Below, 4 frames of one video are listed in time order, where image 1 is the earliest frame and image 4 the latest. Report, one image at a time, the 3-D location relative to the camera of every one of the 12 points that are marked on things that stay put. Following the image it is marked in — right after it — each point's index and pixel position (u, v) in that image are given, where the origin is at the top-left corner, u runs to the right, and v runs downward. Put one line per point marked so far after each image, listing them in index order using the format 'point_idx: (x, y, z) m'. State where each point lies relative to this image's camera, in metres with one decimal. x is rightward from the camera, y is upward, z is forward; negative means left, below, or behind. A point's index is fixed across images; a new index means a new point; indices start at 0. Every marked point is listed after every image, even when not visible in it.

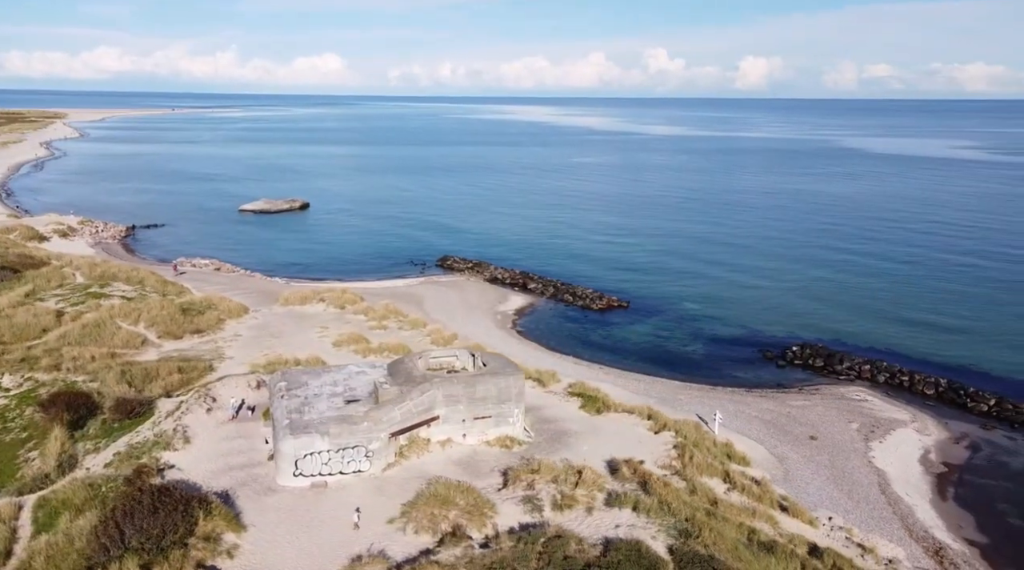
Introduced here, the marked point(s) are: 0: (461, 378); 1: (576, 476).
0: (-0.8, -1.5, +15.6) m
1: (+1.0, -2.7, +13.1) m
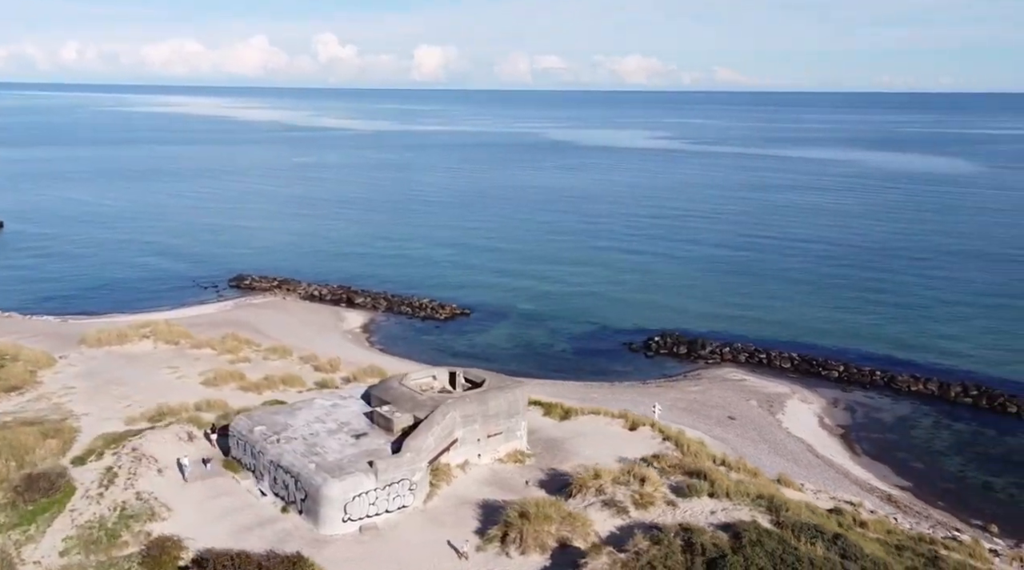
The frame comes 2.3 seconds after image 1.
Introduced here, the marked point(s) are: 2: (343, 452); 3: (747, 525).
0: (-0.6, -1.9, +15.9) m
1: (+1.8, -2.9, +14.0) m
2: (-2.7, -2.7, +14.8) m
3: (+2.9, -3.0, +11.5) m
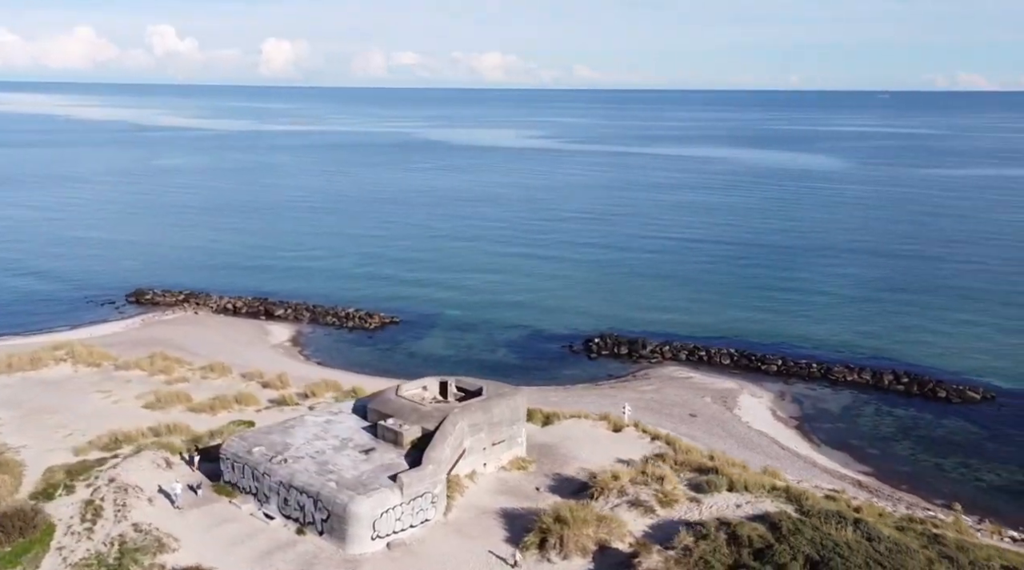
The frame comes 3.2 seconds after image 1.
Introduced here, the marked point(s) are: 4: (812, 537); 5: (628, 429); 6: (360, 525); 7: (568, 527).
0: (-0.6, -2.1, +16.1) m
1: (+2.1, -3.0, +14.5) m
2: (-2.5, -2.9, +14.8) m
3: (+3.5, -3.0, +12.2) m
4: (+3.7, -3.1, +11.3) m
5: (+2.4, -3.0, +19.2) m
6: (-2.2, -3.5, +13.5) m
7: (+0.8, -3.3, +12.7) m
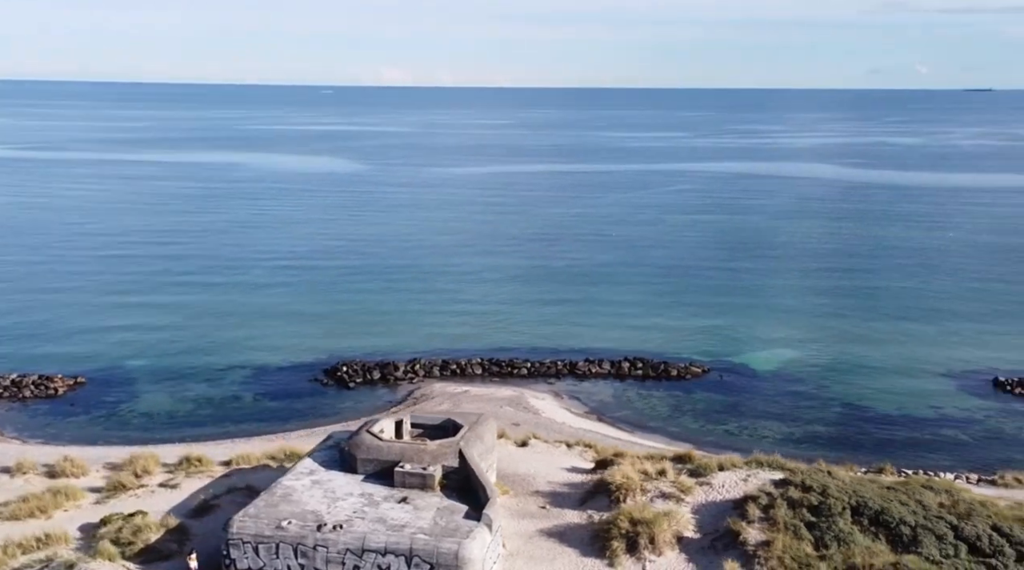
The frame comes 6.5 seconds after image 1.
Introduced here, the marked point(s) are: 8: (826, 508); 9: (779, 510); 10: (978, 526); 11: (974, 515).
0: (-0.6, -3.1, +17.9) m
1: (+2.6, -3.7, +17.7) m
2: (-1.6, -4.1, +15.8) m
3: (+4.9, -3.5, +16.3) m
4: (+5.5, -3.5, +15.7) m
5: (+0.7, -3.8, +22.1) m
6: (-0.7, -4.6, +14.8) m
7: (+2.3, -4.1, +15.5) m
8: (+5.1, -3.7, +15.0) m
9: (+4.4, -3.7, +15.1) m
10: (+7.2, -3.7, +14.1) m
11: (+7.5, -3.7, +14.8) m
